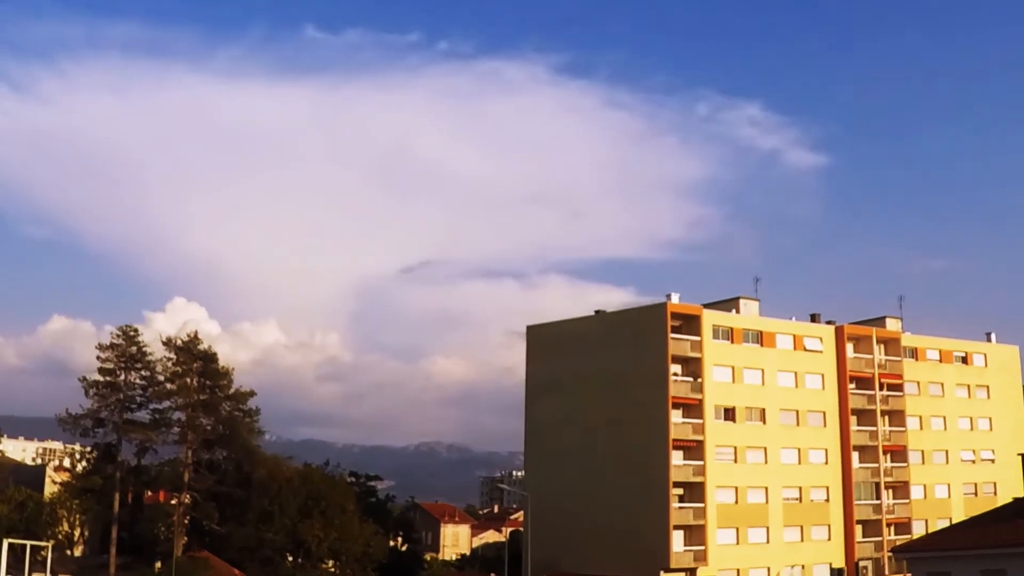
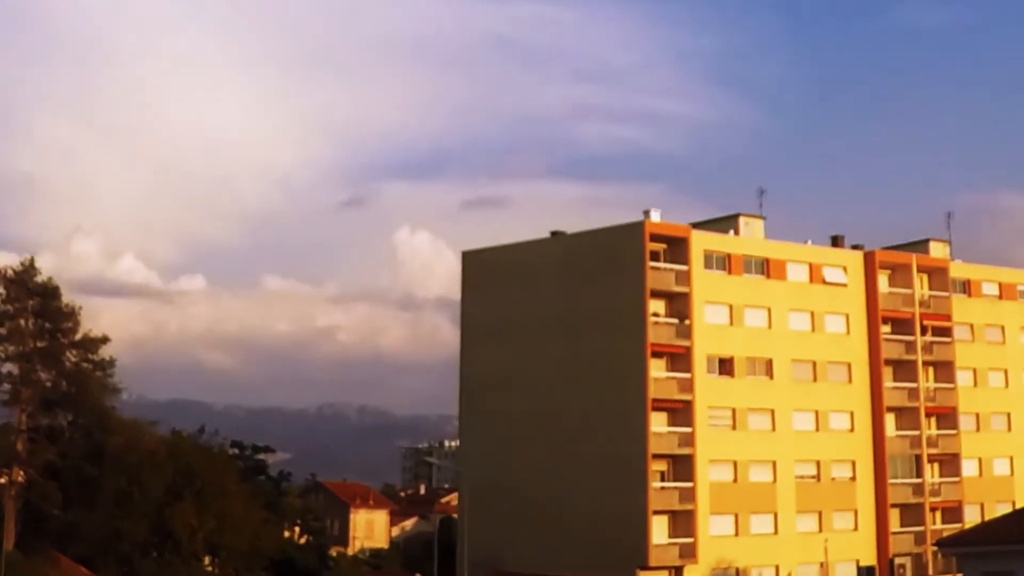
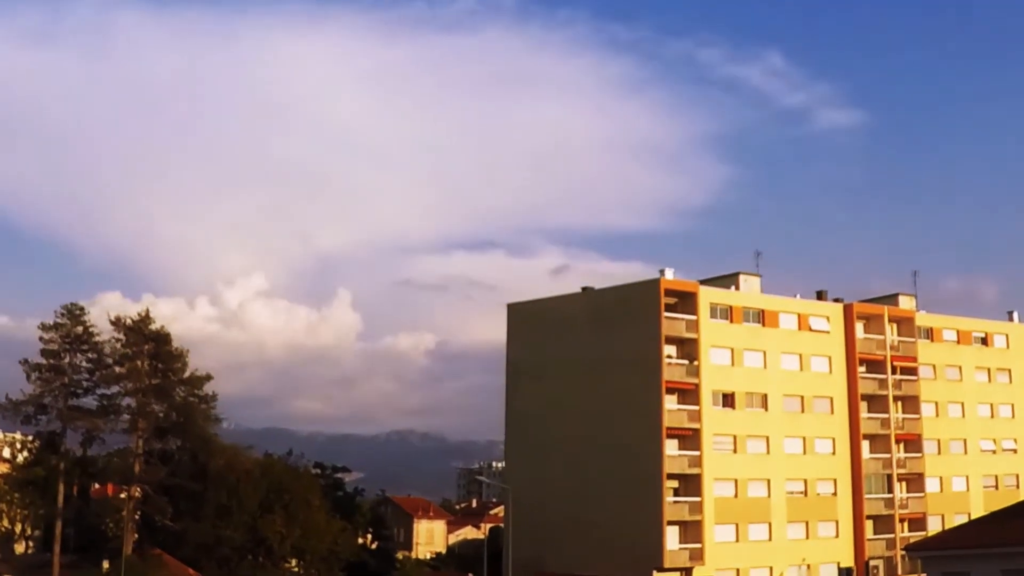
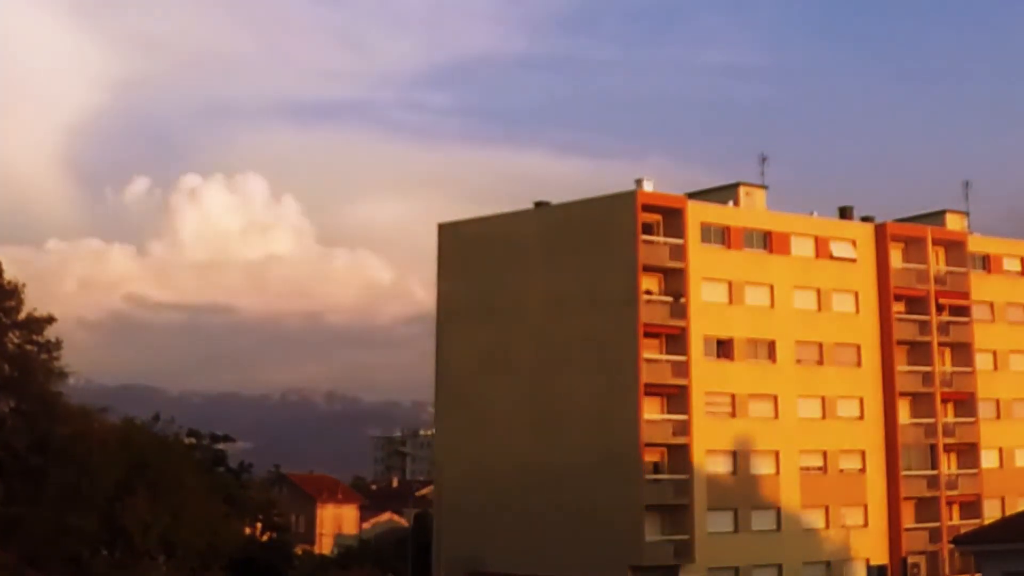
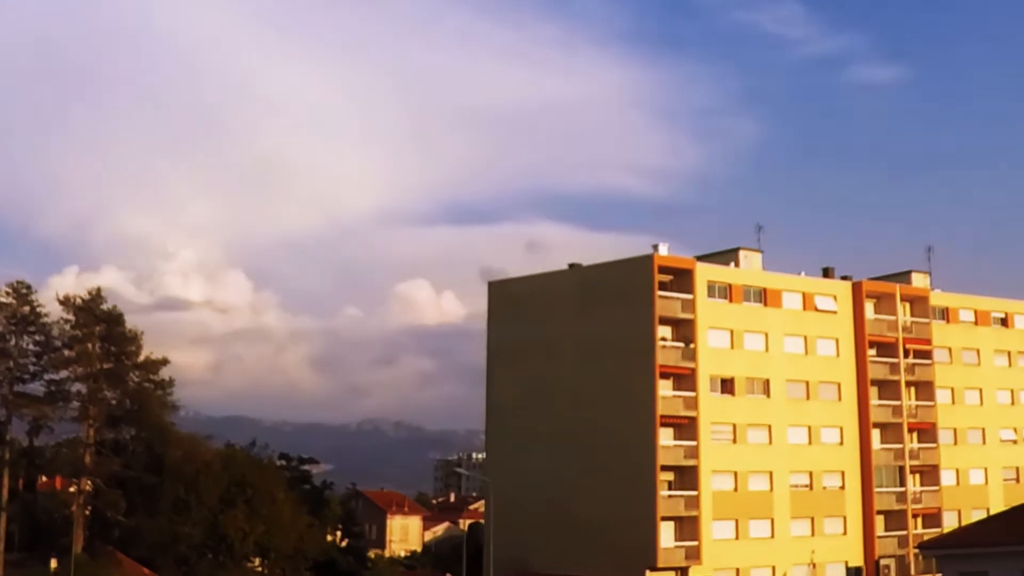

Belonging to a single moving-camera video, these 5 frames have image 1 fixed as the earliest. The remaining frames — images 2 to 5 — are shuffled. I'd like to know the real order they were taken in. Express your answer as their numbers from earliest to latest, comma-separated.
3, 5, 2, 4
